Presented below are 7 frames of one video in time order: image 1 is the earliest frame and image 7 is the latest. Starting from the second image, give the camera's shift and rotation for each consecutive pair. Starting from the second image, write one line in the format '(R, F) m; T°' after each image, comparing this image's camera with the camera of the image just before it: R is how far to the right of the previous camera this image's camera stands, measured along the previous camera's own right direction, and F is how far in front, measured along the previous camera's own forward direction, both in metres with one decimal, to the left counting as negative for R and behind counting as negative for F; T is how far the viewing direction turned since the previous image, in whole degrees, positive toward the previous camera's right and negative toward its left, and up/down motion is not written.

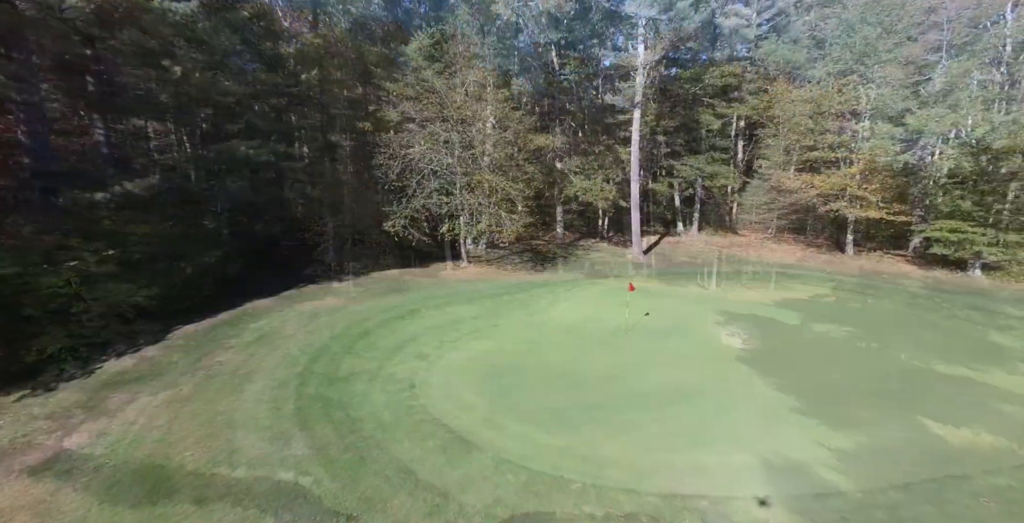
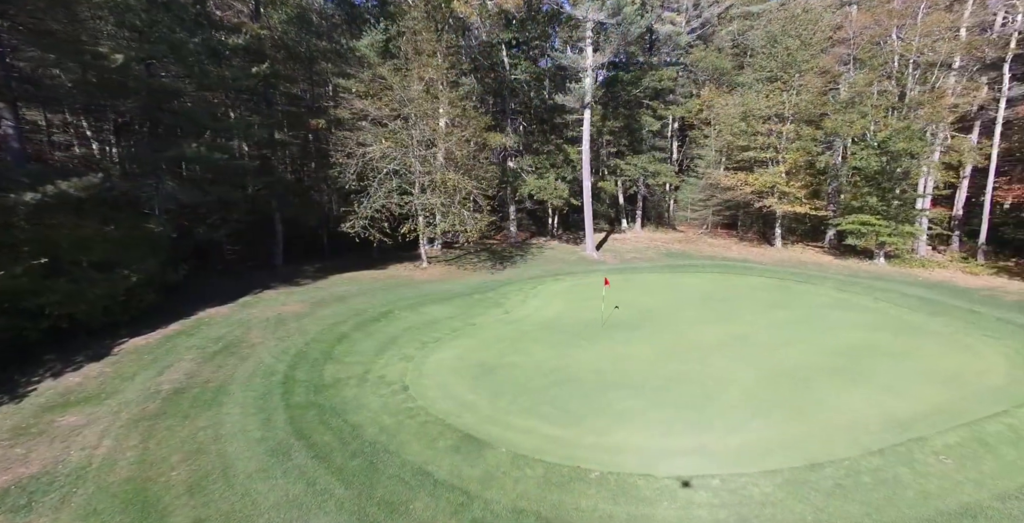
(-0.8, 0.0) m; +7°
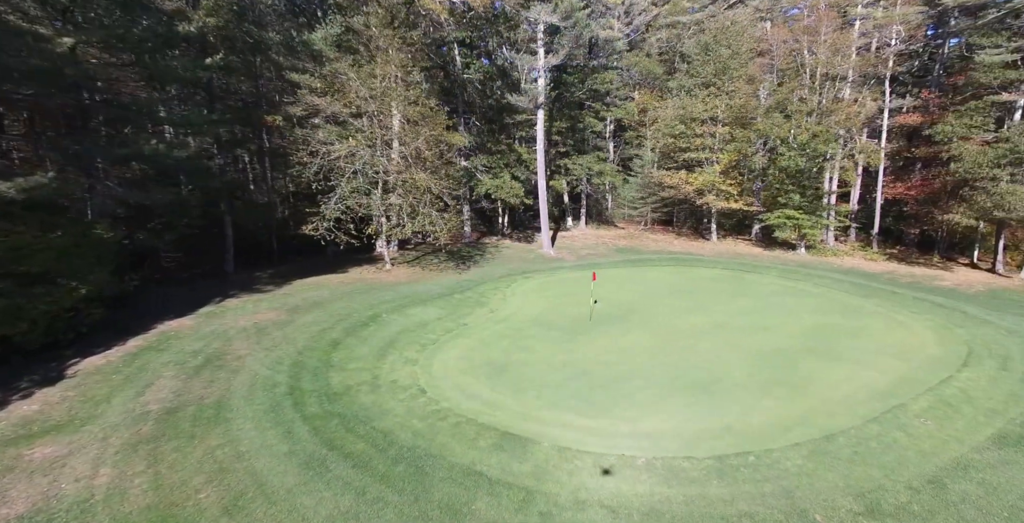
(-1.1, 0.0) m; +7°
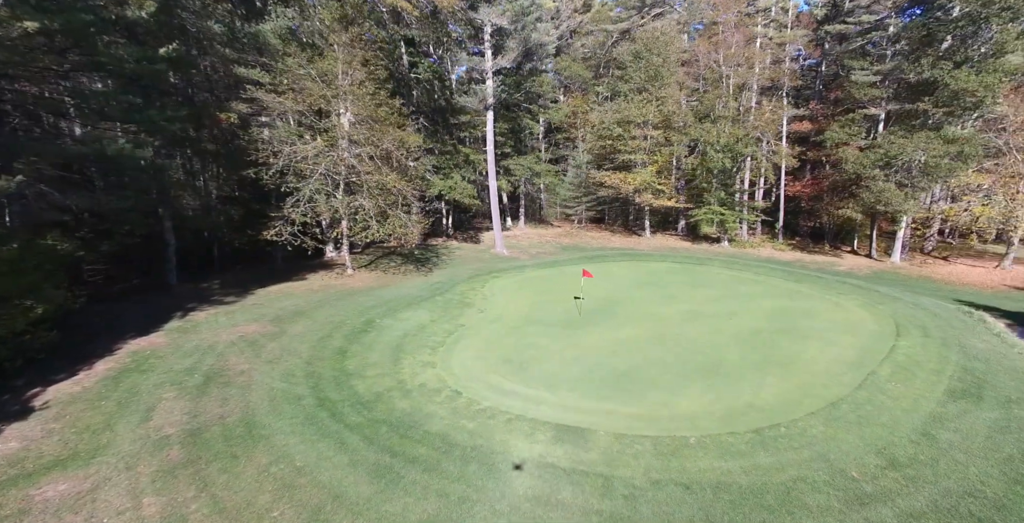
(-1.5, -0.1) m; +8°
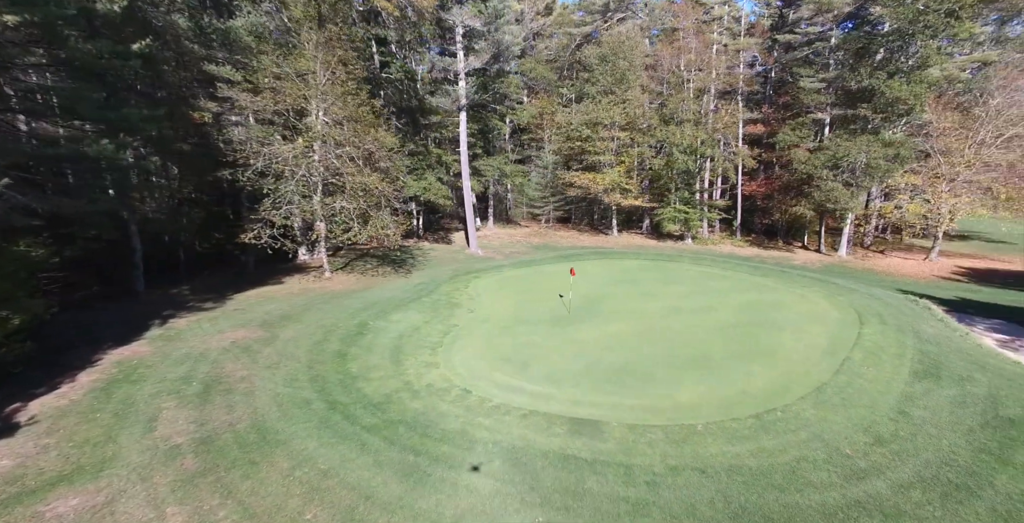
(-0.6, -0.2) m; +4°
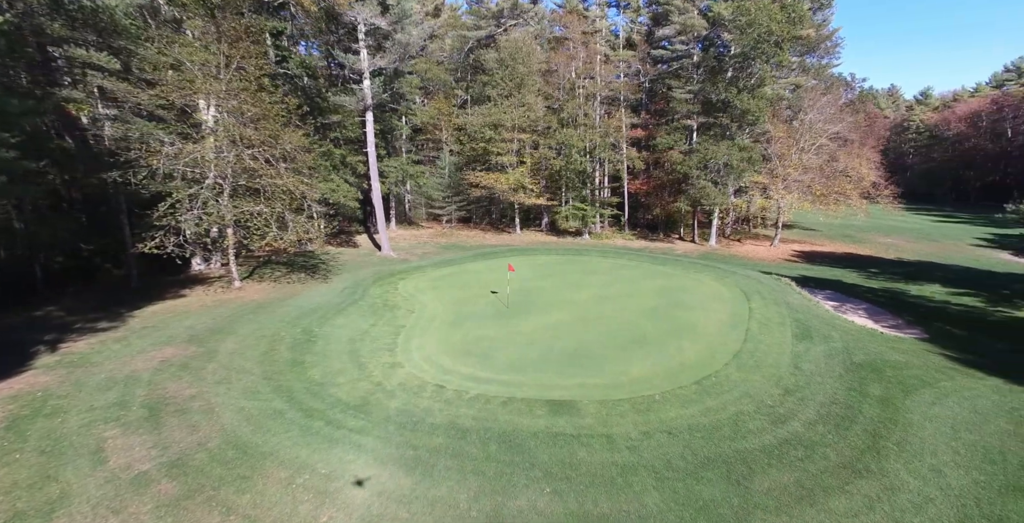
(-1.1, -0.4) m; +12°
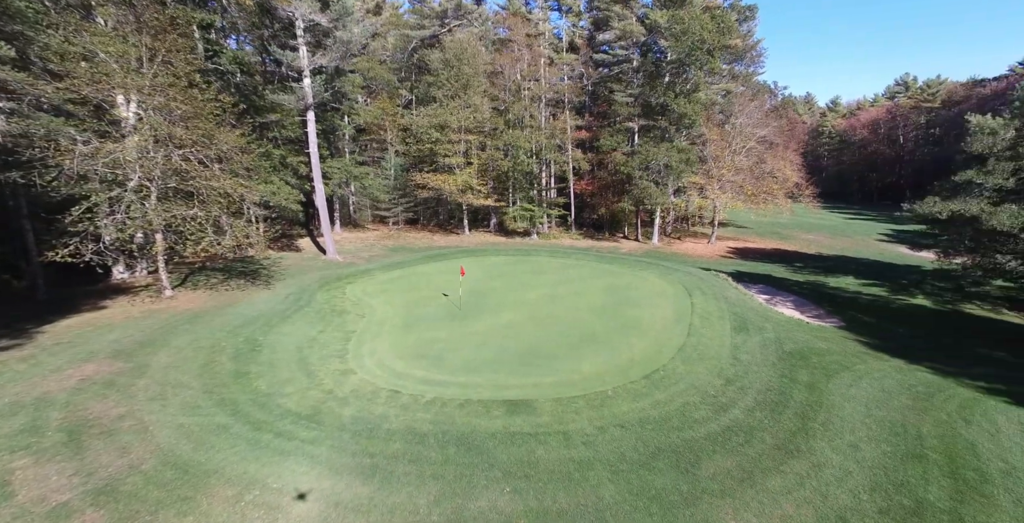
(-0.1, -0.1) m; +6°
